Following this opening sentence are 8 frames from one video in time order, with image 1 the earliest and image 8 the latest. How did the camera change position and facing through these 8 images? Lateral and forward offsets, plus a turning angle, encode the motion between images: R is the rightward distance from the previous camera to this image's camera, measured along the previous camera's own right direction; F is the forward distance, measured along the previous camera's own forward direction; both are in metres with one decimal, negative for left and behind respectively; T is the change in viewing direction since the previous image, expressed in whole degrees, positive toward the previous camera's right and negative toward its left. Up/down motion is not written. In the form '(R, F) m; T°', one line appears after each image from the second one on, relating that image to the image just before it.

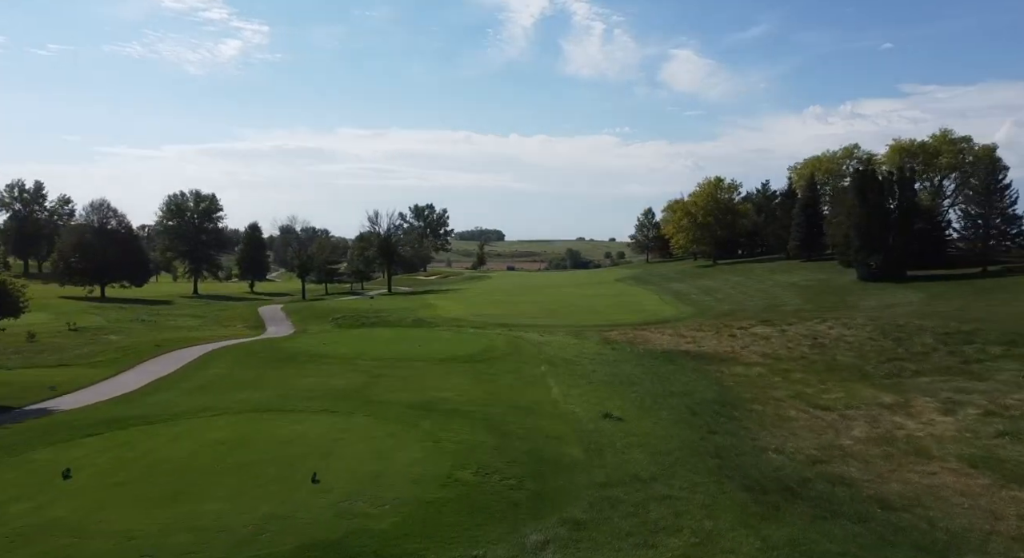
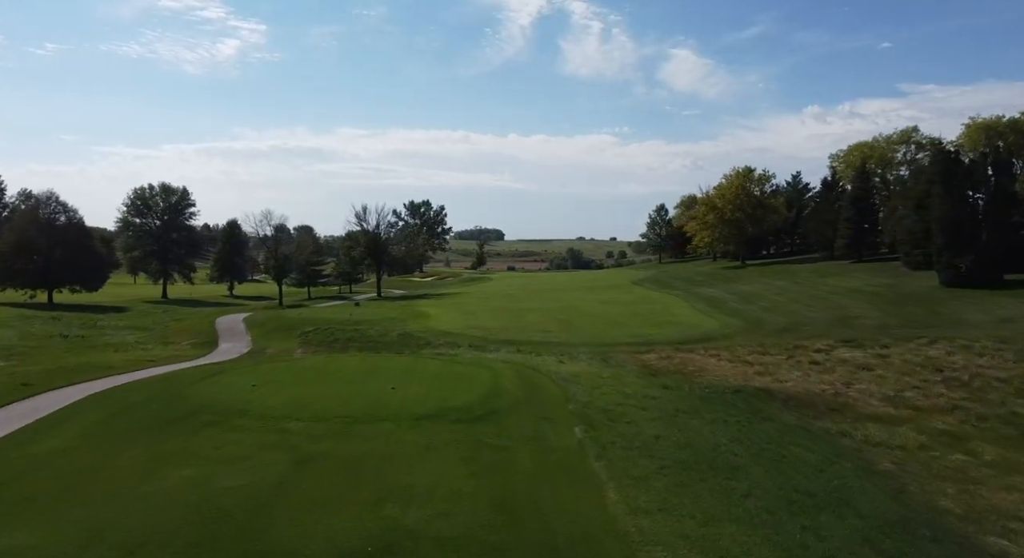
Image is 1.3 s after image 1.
(-0.4, +8.4) m; 0°
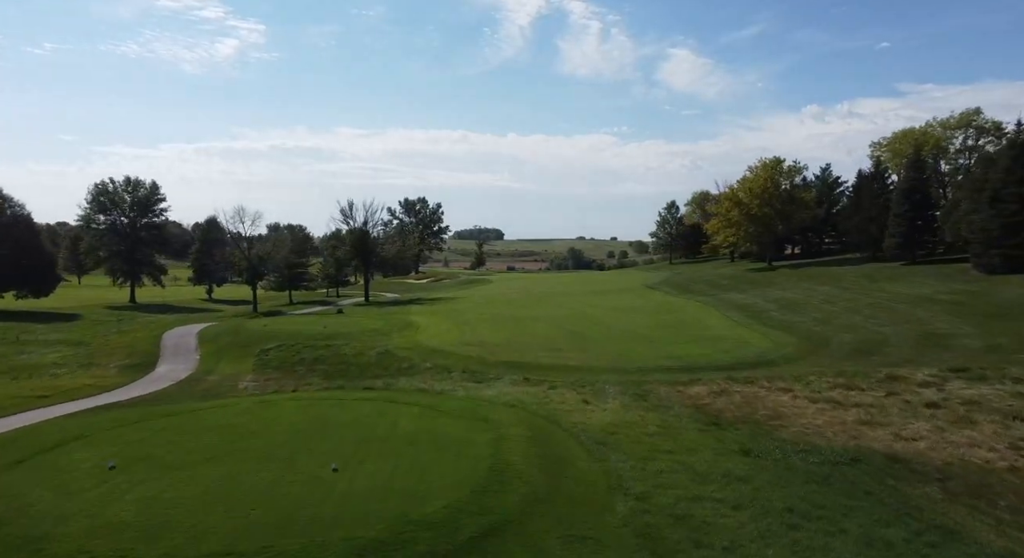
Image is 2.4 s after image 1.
(-0.2, +6.9) m; 0°
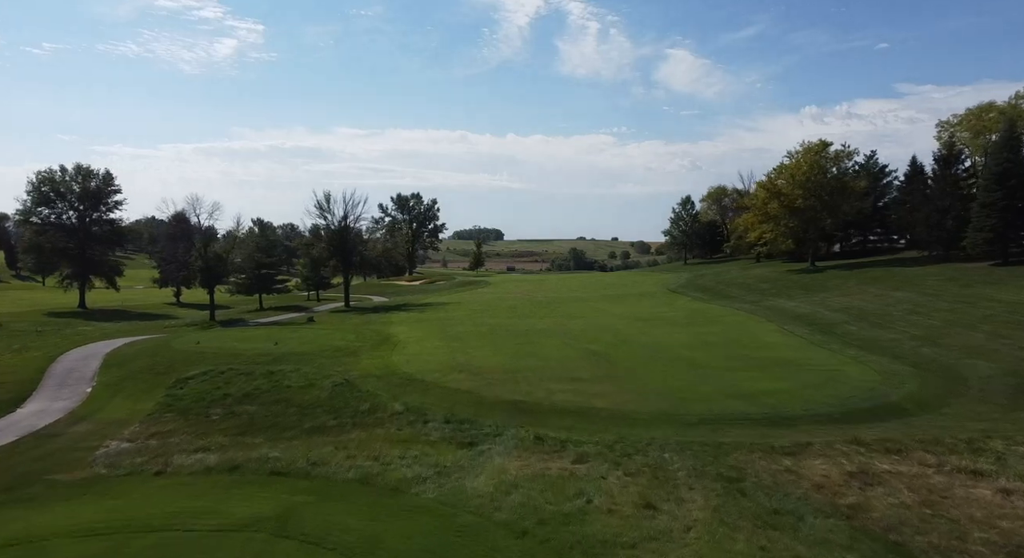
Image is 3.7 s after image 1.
(-0.1, +8.6) m; 0°
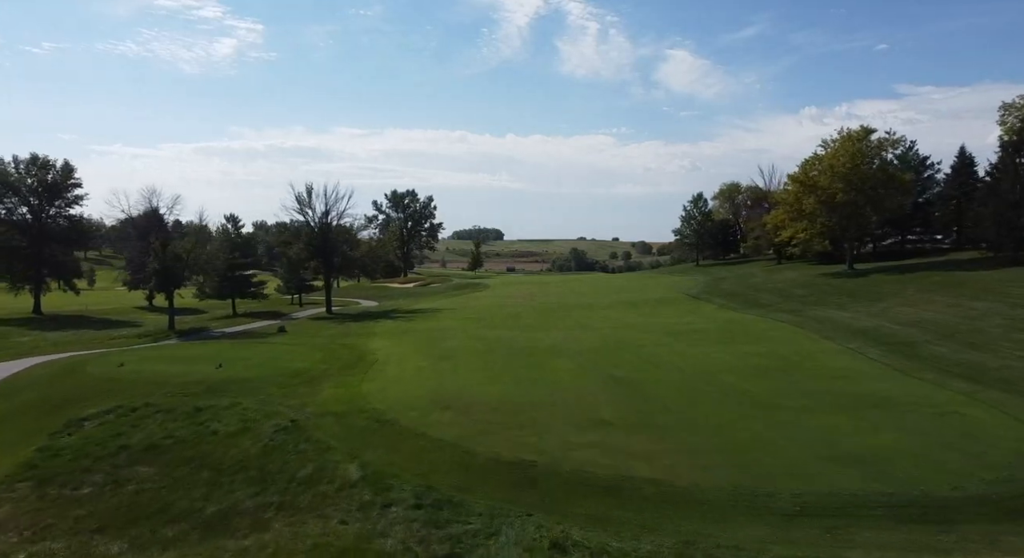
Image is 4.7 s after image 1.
(-0.1, +6.1) m; 0°
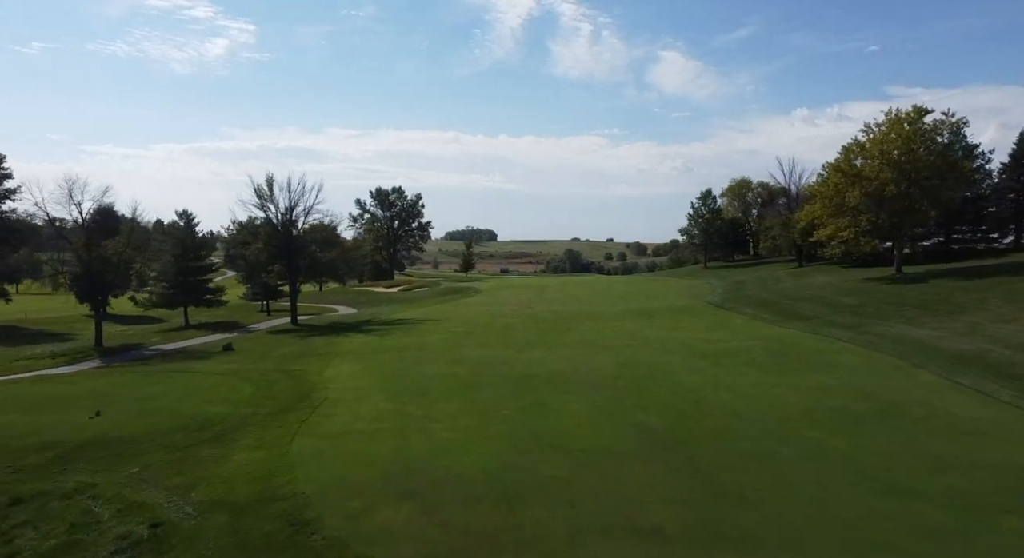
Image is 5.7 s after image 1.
(0.0, +7.0) m; +1°
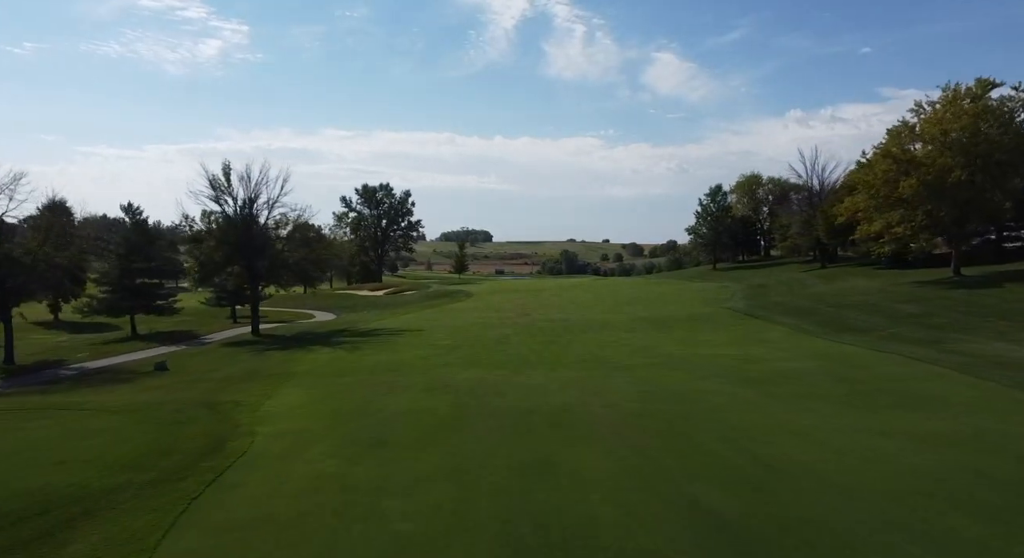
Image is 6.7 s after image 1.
(0.0, +6.1) m; 0°
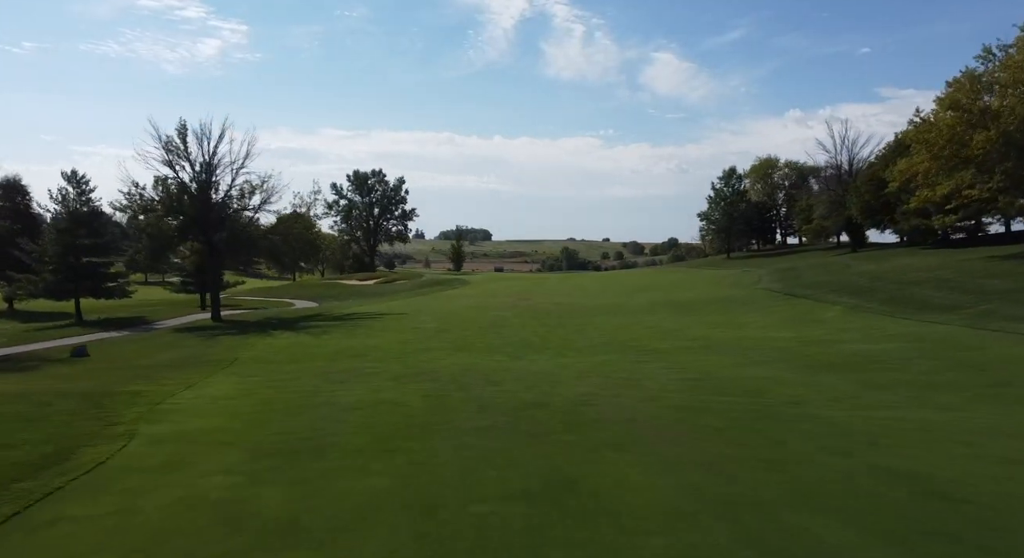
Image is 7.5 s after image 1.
(0.0, +5.4) m; 0°
